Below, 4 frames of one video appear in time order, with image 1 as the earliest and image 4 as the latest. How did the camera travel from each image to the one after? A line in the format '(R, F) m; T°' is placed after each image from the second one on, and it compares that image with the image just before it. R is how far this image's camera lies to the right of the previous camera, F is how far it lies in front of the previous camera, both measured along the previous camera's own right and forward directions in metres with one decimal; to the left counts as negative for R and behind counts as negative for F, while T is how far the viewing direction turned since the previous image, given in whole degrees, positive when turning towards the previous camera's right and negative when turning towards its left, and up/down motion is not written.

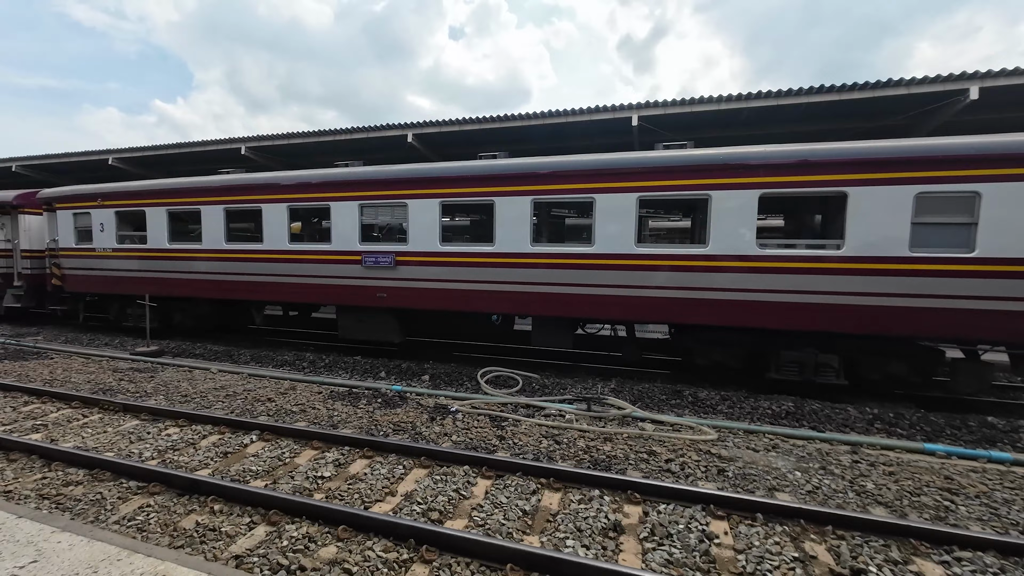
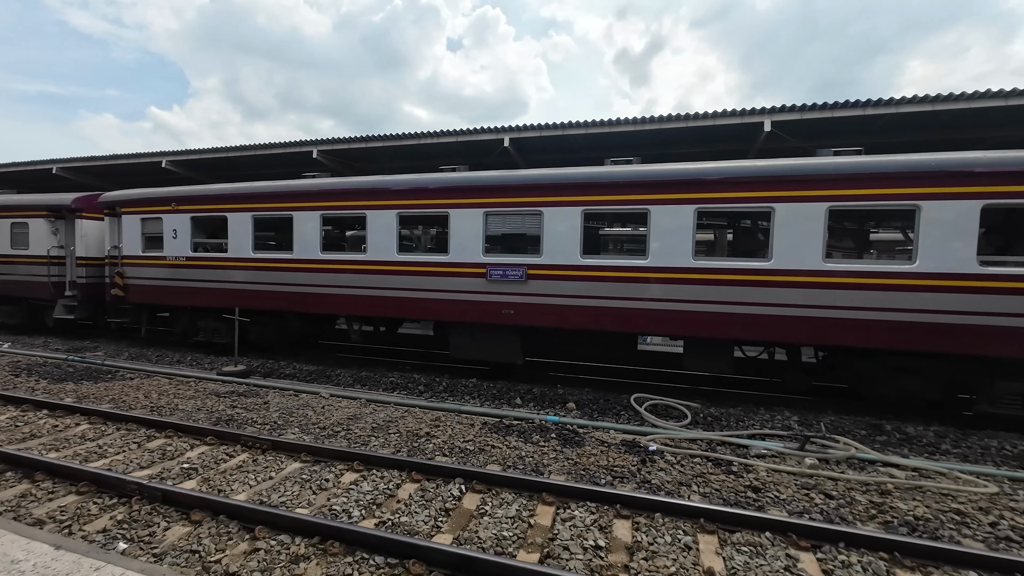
(-2.0, +0.6) m; +1°
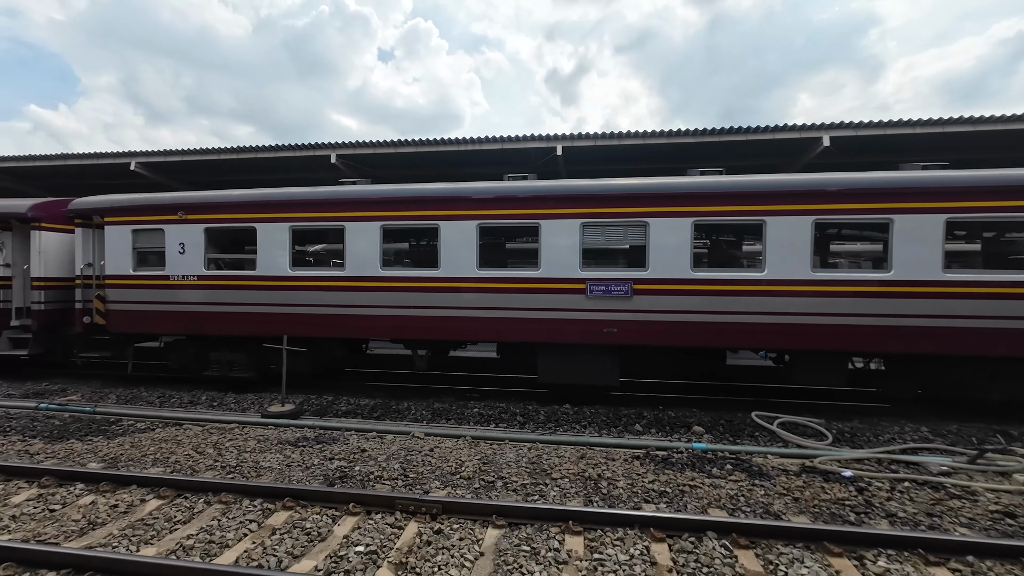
(-2.1, +0.7) m; +8°
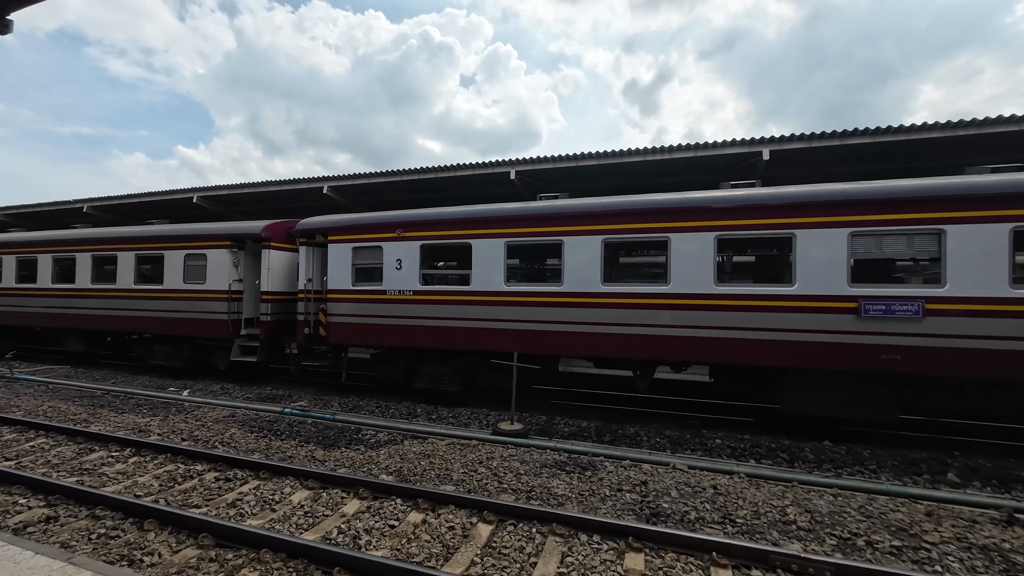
(-2.0, +0.2) m; -10°
